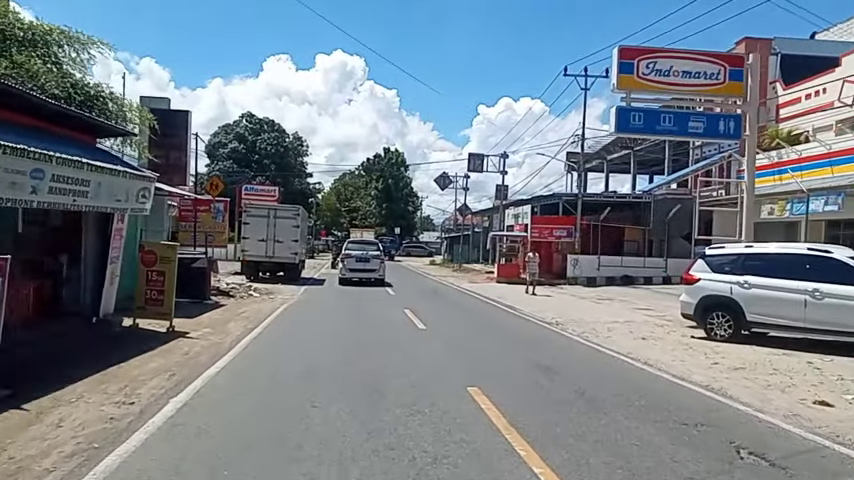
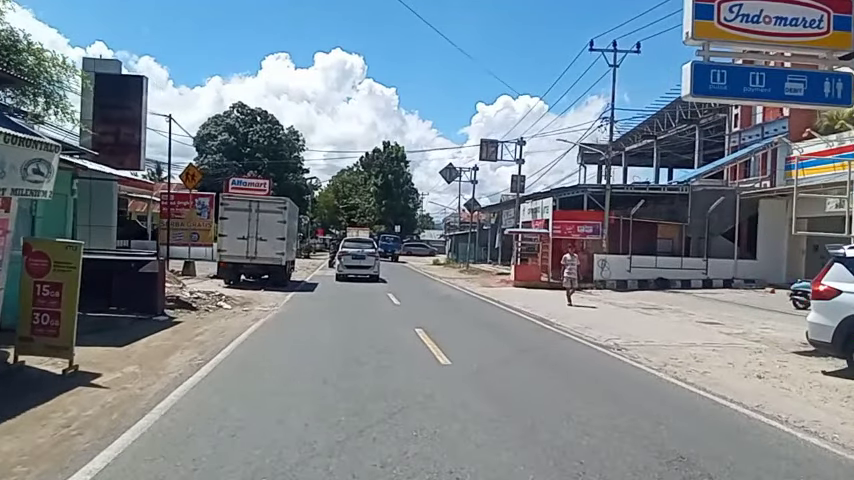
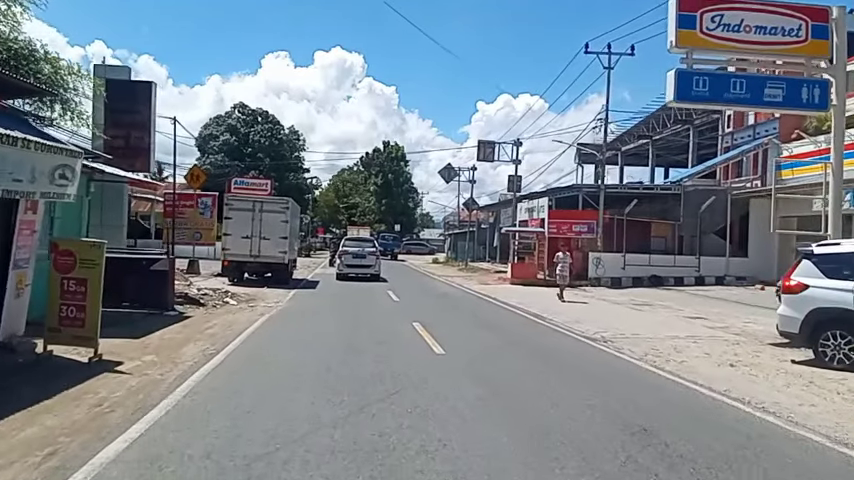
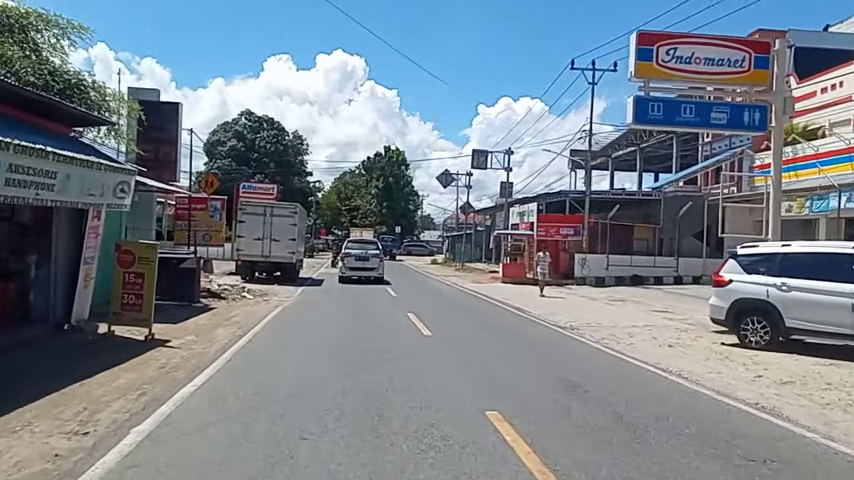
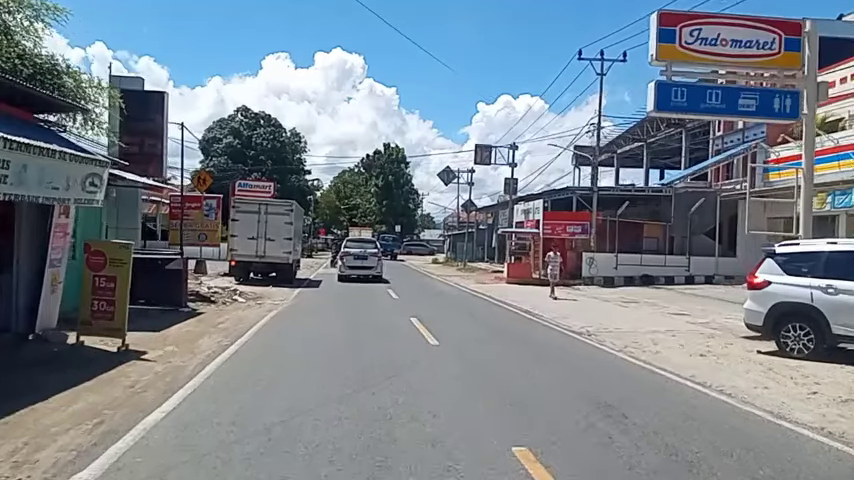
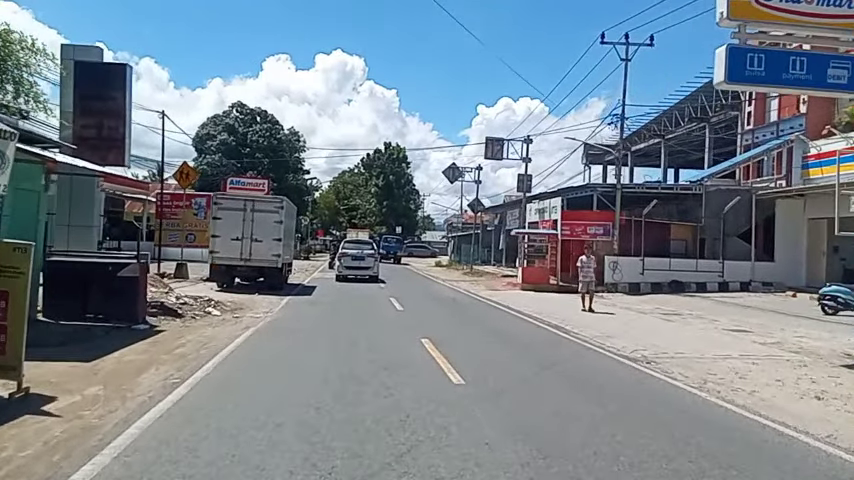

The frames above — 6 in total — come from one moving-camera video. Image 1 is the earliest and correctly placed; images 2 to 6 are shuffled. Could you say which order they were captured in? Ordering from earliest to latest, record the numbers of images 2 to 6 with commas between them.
4, 5, 3, 2, 6
